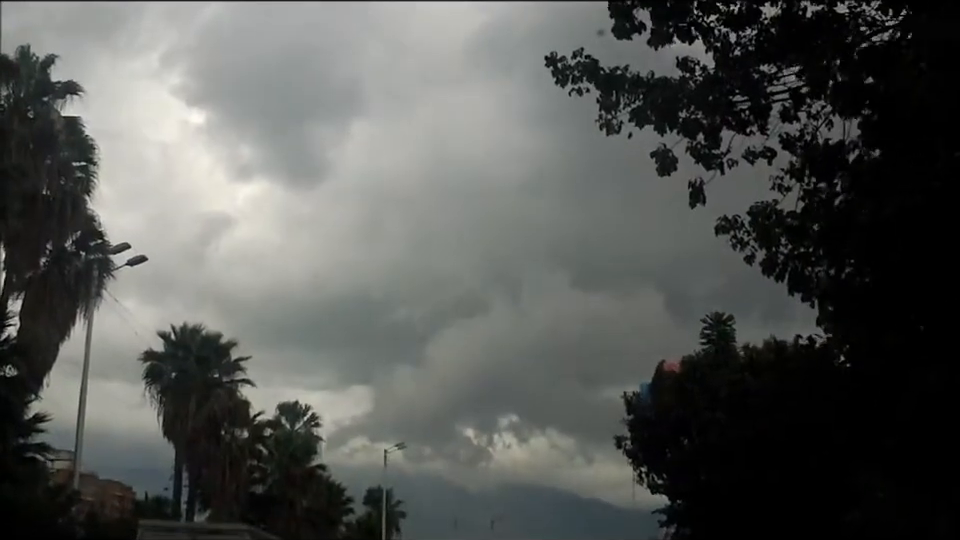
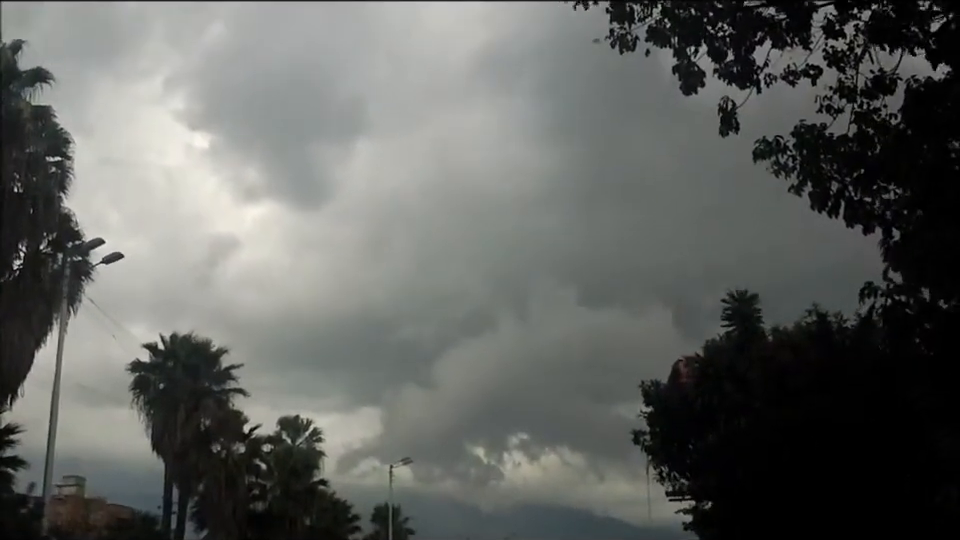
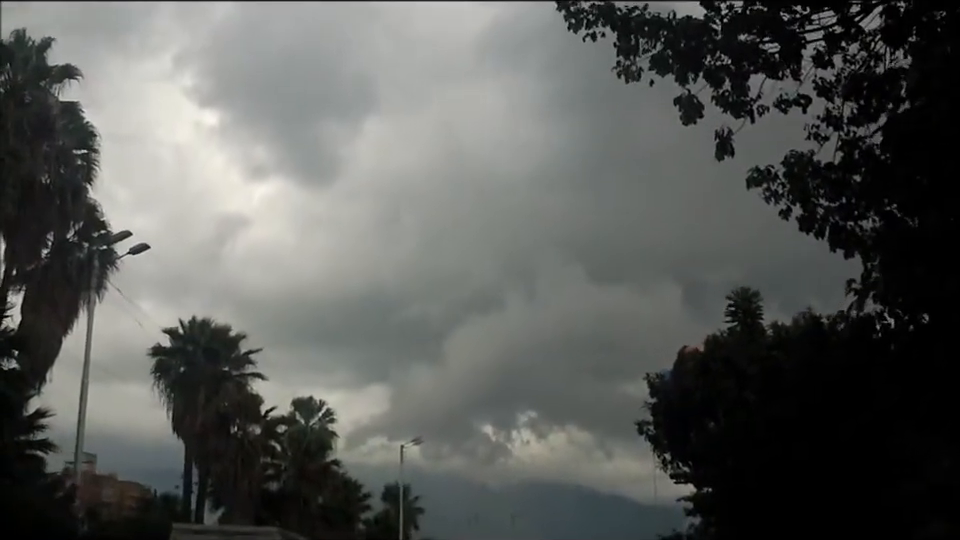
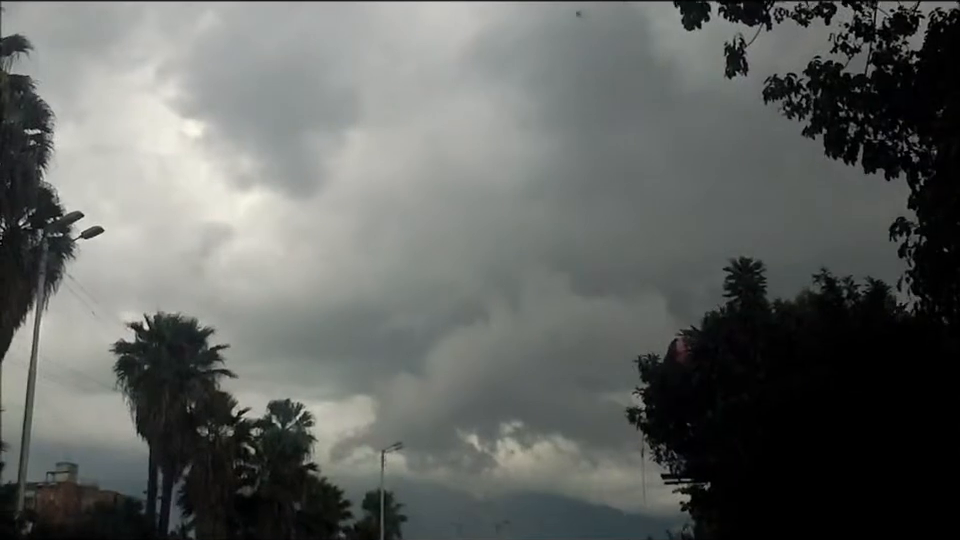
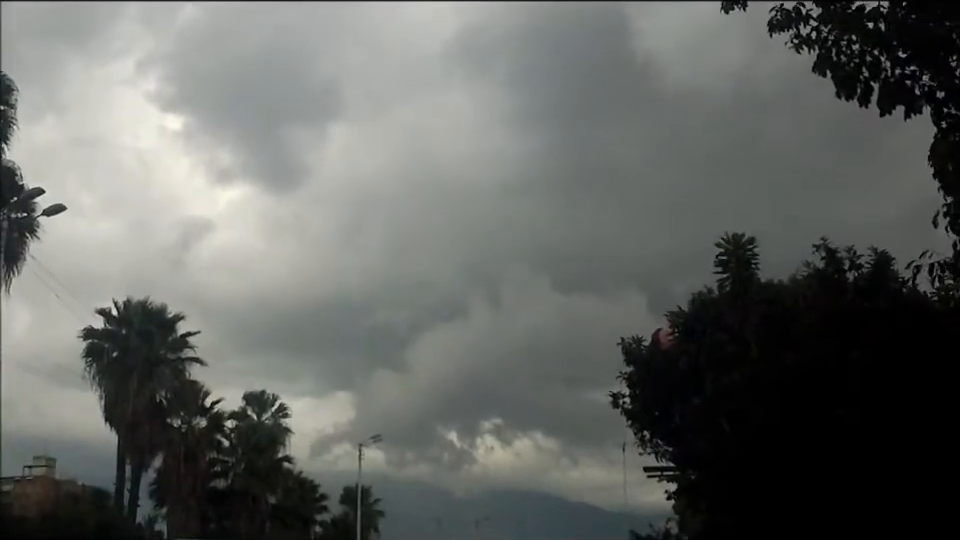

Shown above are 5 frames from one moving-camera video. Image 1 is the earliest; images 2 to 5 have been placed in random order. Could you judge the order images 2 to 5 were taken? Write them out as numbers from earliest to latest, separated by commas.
3, 2, 4, 5
